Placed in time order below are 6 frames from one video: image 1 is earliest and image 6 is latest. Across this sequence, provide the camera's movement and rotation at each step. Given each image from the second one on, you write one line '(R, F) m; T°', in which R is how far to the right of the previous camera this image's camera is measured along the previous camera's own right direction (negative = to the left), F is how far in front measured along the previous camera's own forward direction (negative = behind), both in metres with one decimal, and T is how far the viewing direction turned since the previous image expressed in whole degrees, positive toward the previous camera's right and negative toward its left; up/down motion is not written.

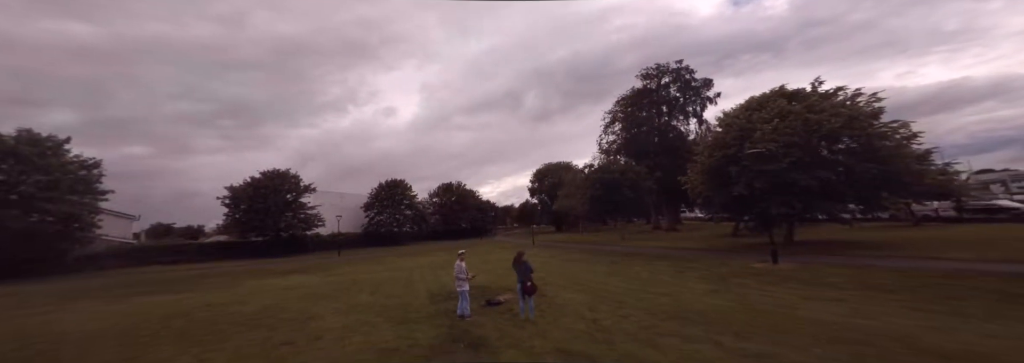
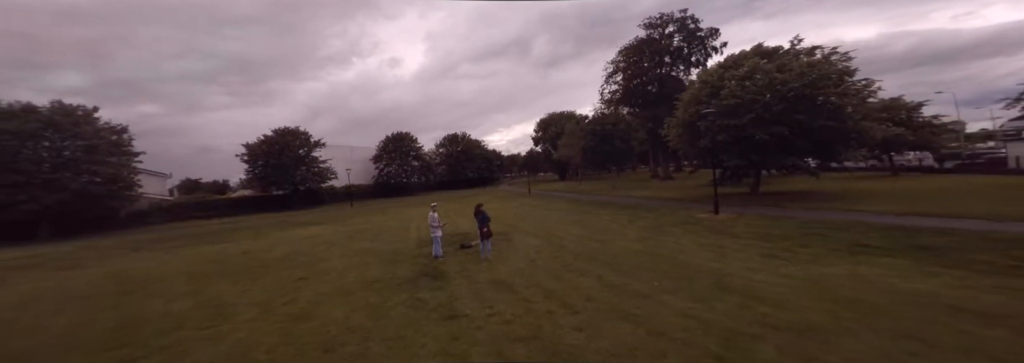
(+1.9, -2.5) m; -2°
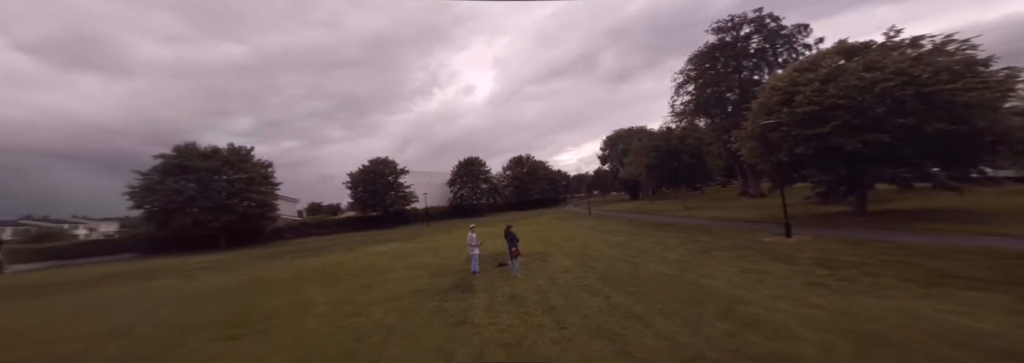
(+2.2, -0.5) m; -13°
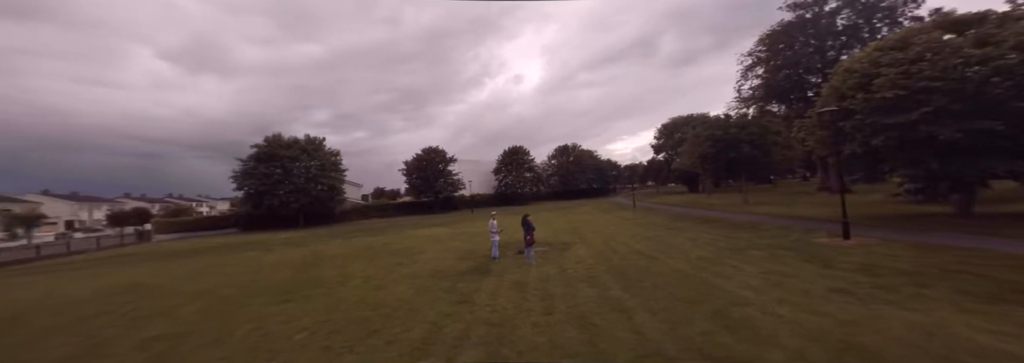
(+1.6, -0.1) m; -9°
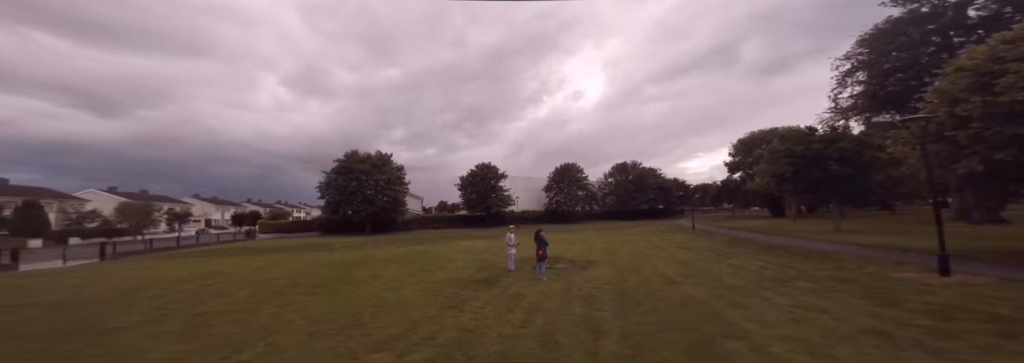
(+2.2, +0.3) m; -12°
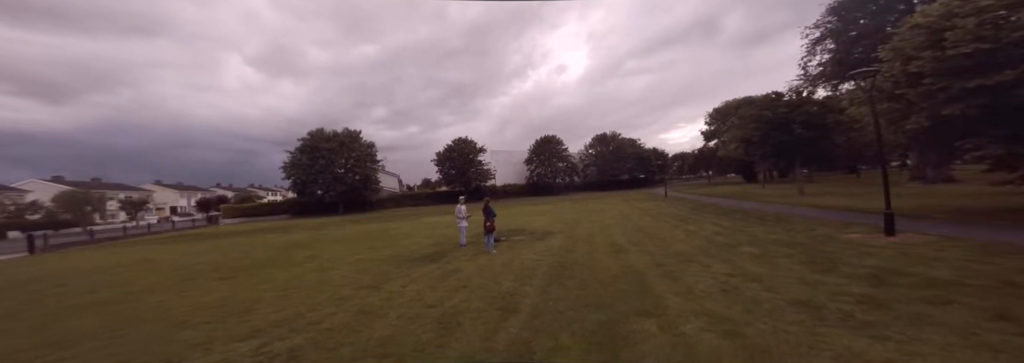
(+1.6, +0.9) m; +2°
